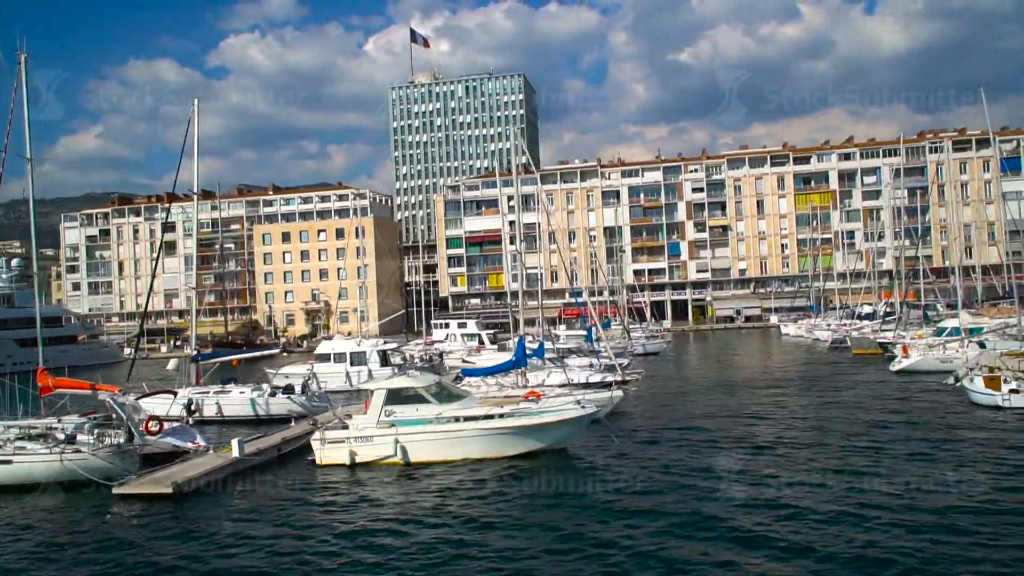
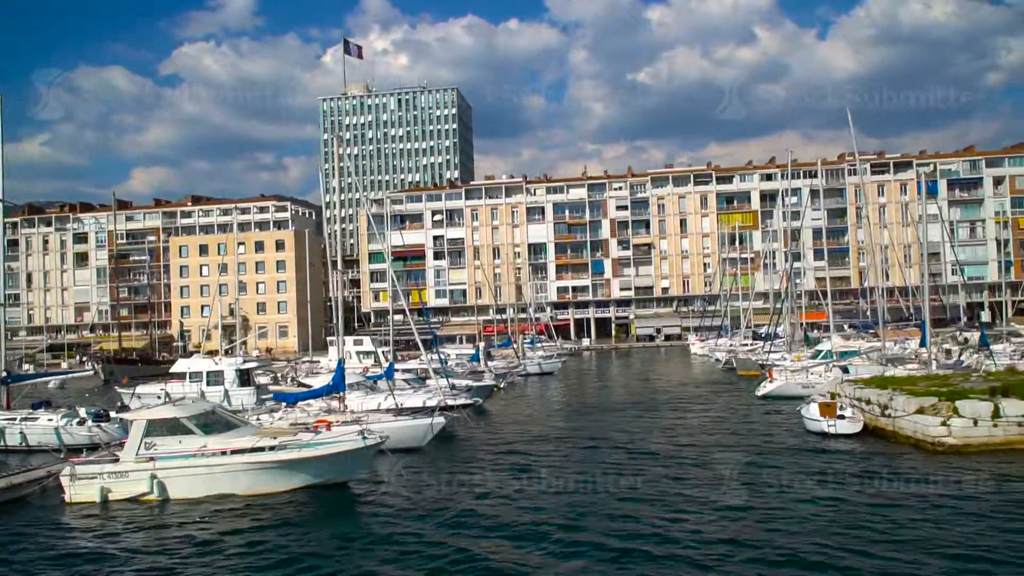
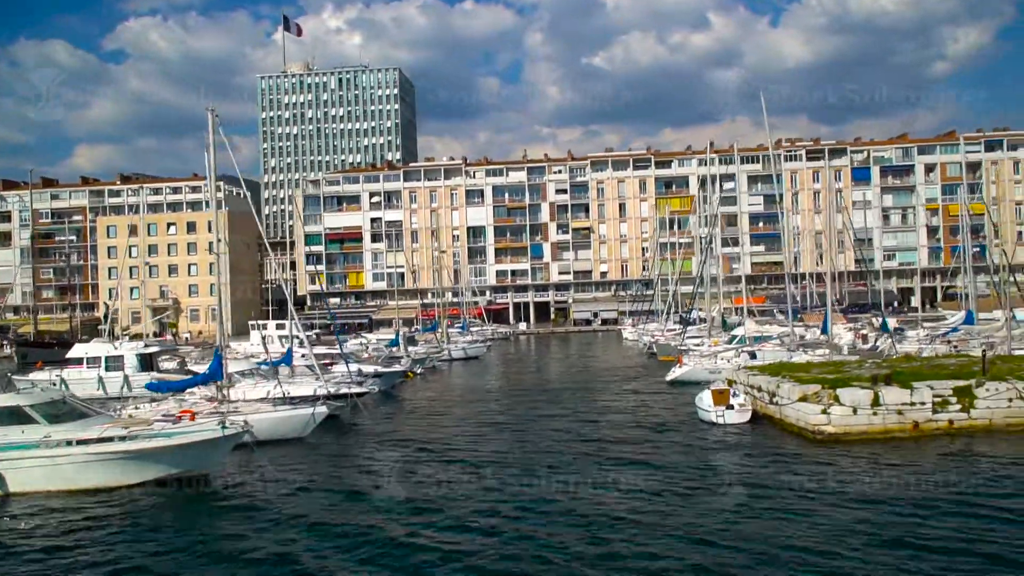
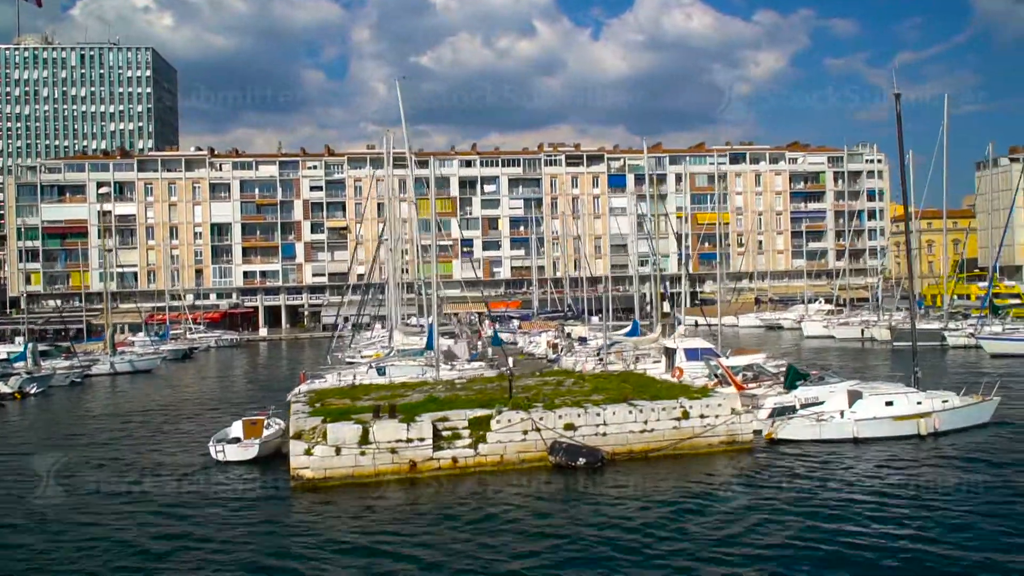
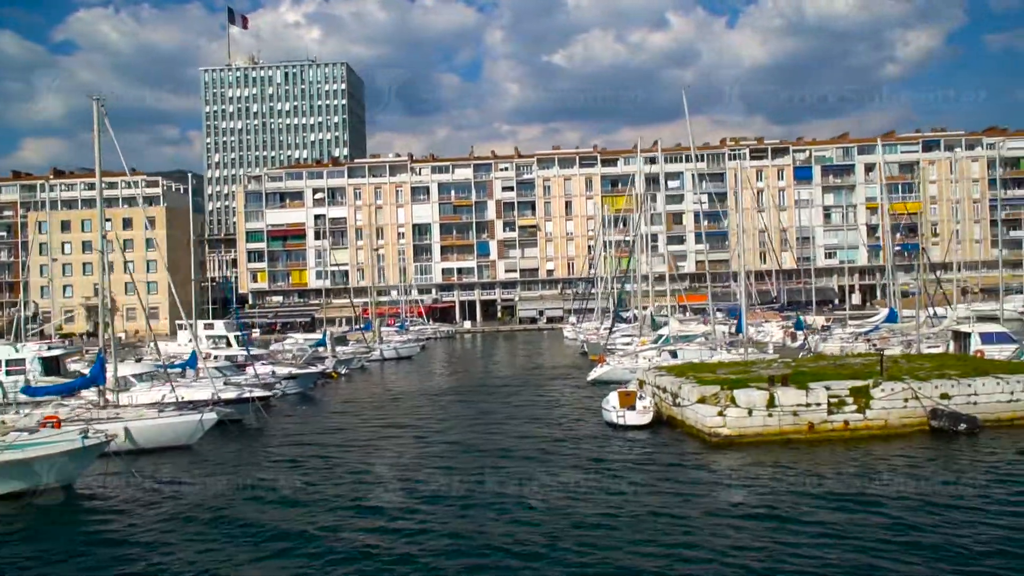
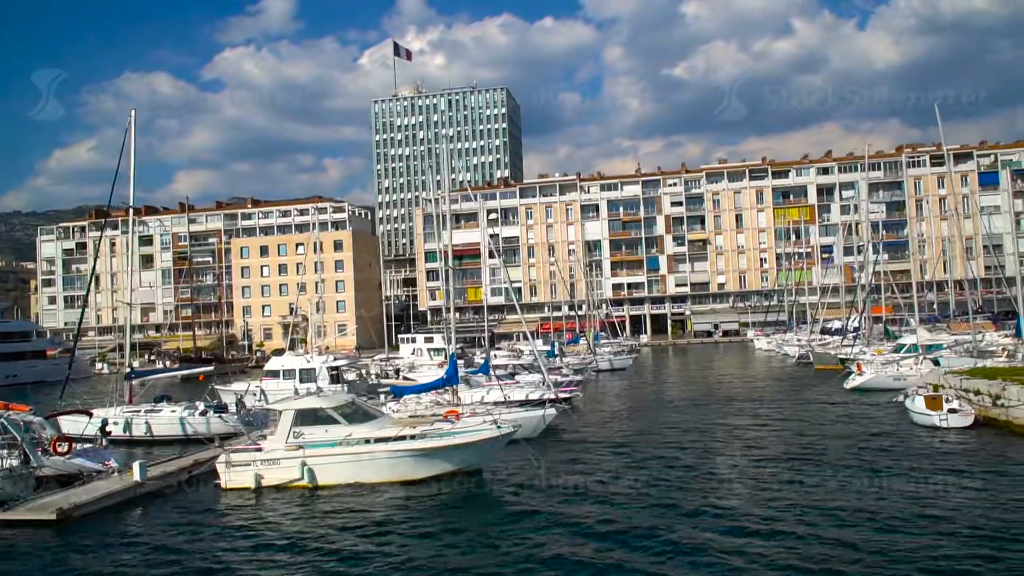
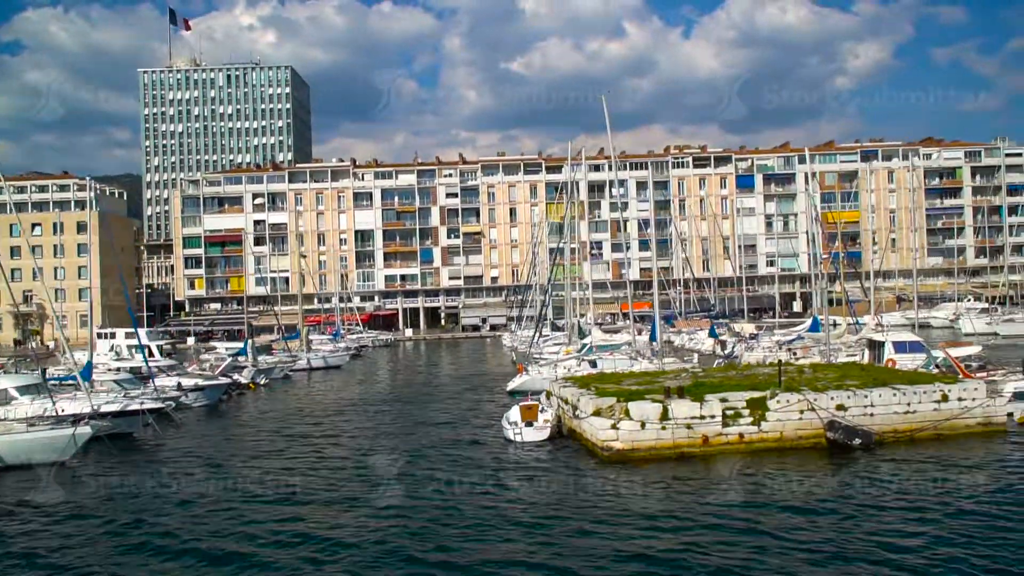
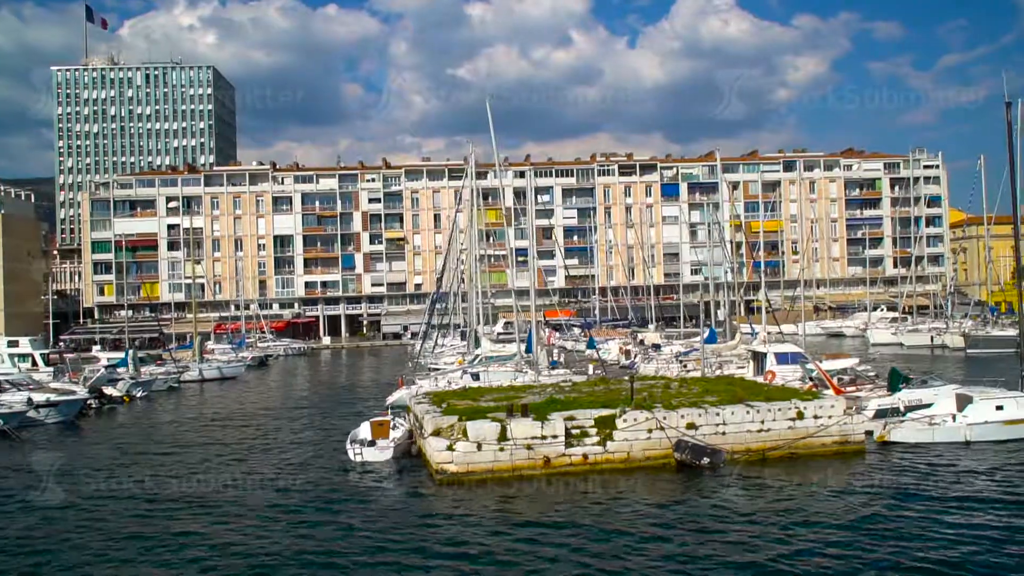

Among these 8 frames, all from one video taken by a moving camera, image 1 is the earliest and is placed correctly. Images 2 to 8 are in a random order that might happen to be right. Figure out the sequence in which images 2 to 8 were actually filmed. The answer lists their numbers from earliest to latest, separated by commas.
6, 2, 3, 5, 7, 8, 4
